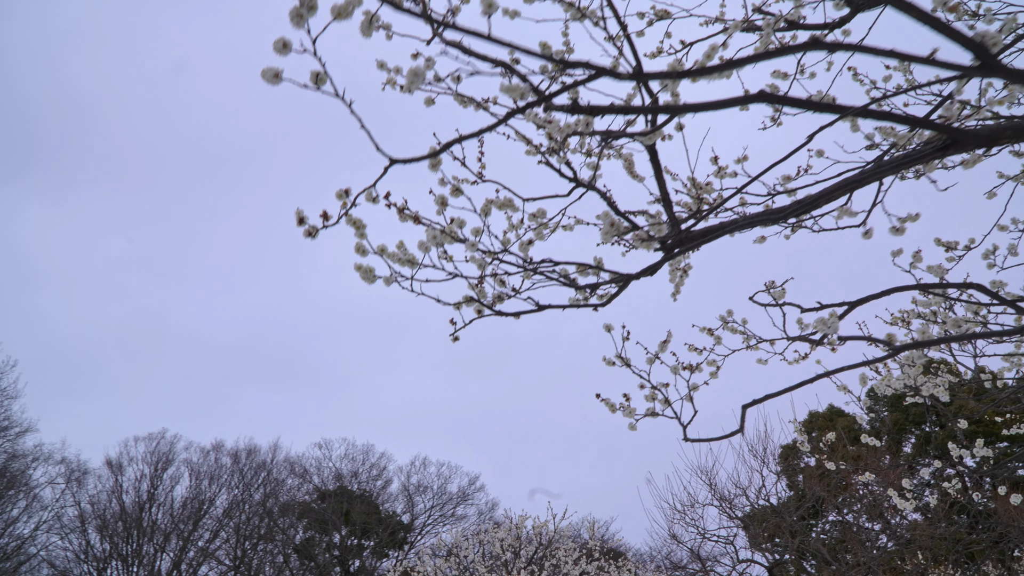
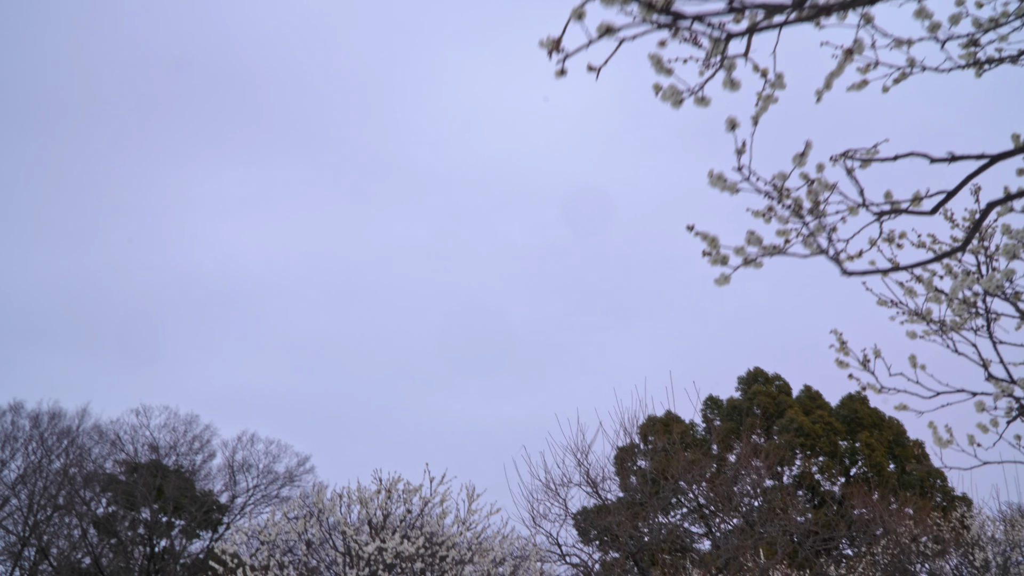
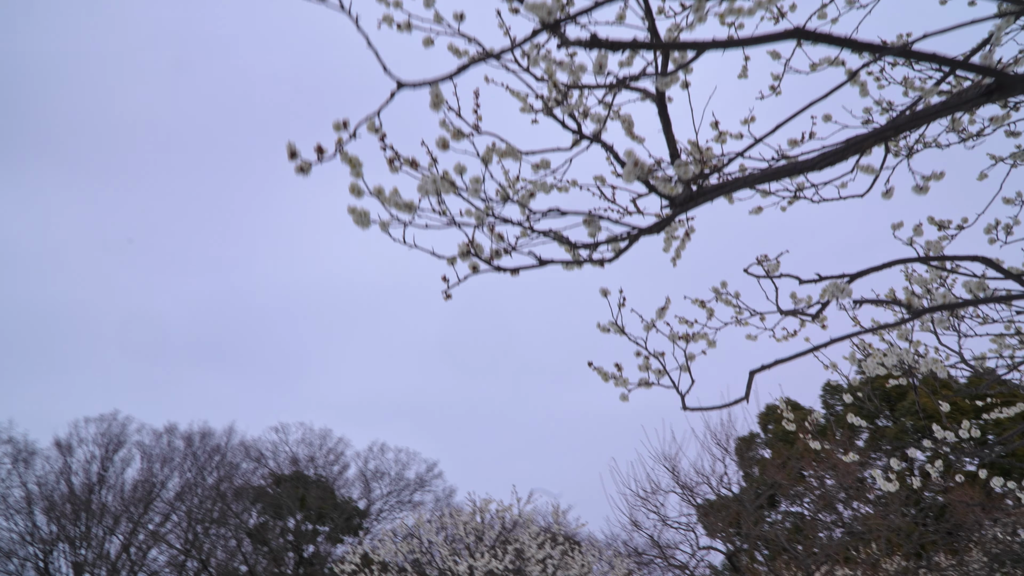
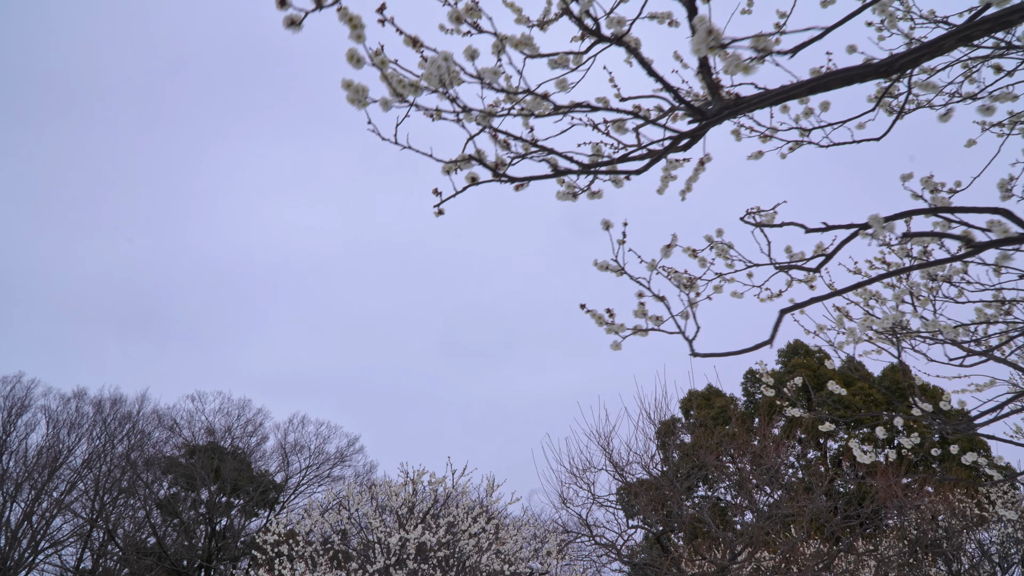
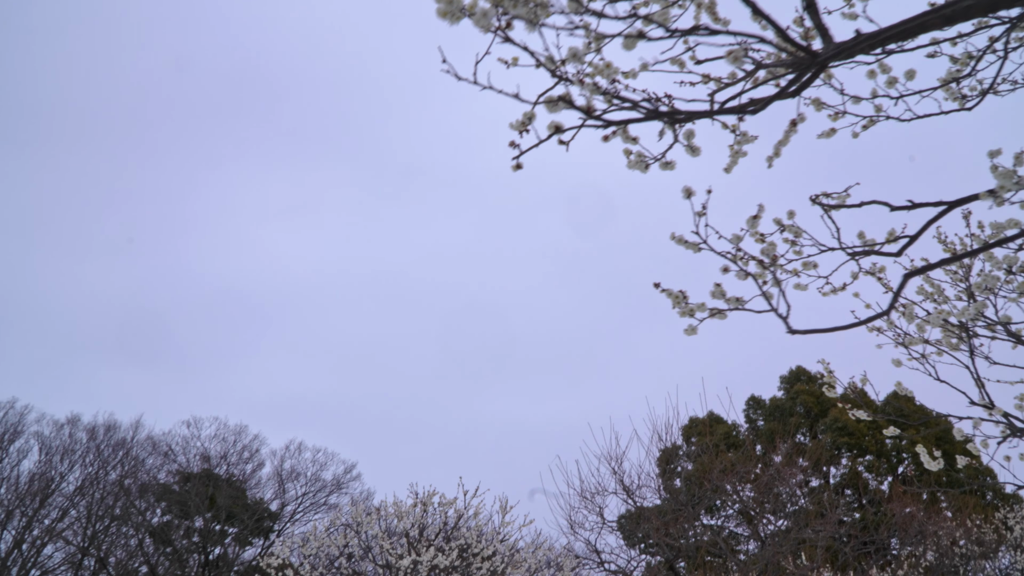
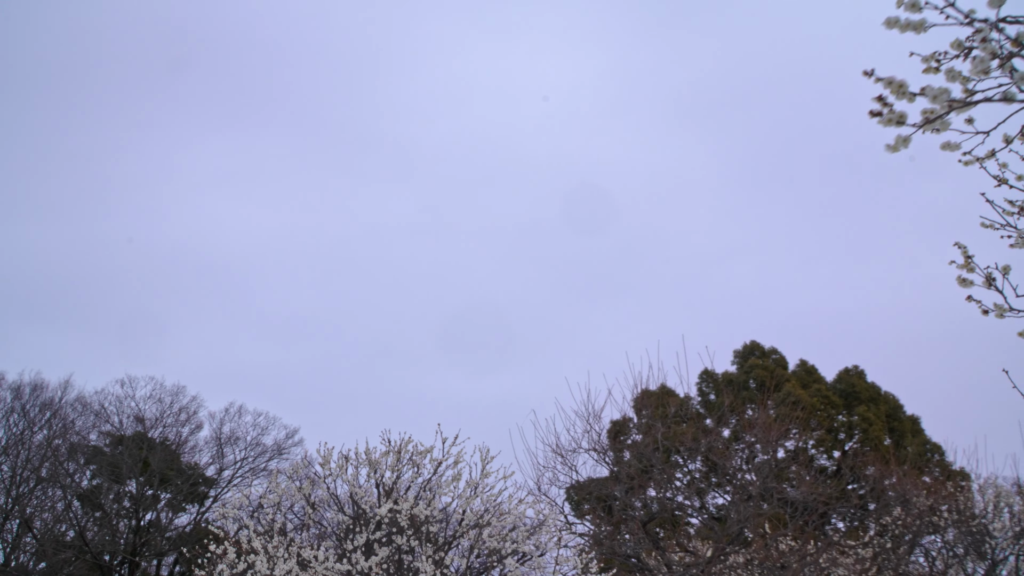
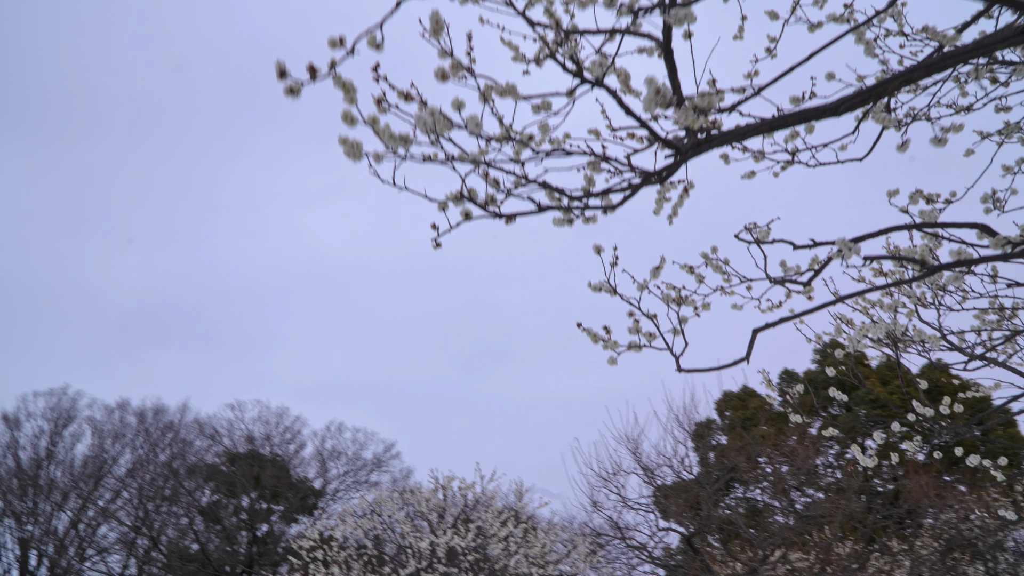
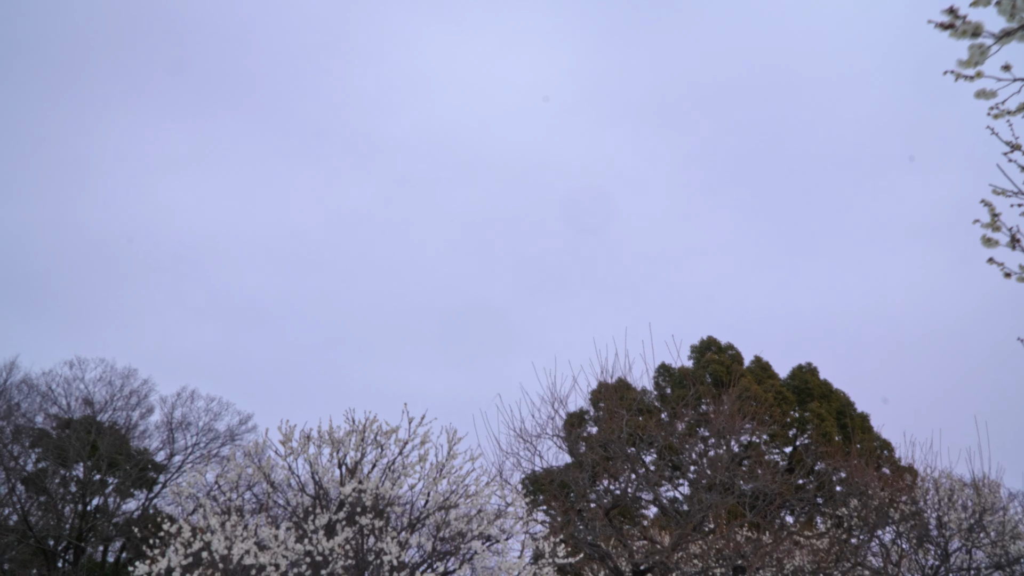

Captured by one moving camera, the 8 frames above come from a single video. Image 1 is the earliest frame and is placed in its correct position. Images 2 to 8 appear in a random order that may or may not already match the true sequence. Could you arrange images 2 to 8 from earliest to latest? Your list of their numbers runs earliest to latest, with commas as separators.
3, 7, 4, 5, 2, 6, 8
